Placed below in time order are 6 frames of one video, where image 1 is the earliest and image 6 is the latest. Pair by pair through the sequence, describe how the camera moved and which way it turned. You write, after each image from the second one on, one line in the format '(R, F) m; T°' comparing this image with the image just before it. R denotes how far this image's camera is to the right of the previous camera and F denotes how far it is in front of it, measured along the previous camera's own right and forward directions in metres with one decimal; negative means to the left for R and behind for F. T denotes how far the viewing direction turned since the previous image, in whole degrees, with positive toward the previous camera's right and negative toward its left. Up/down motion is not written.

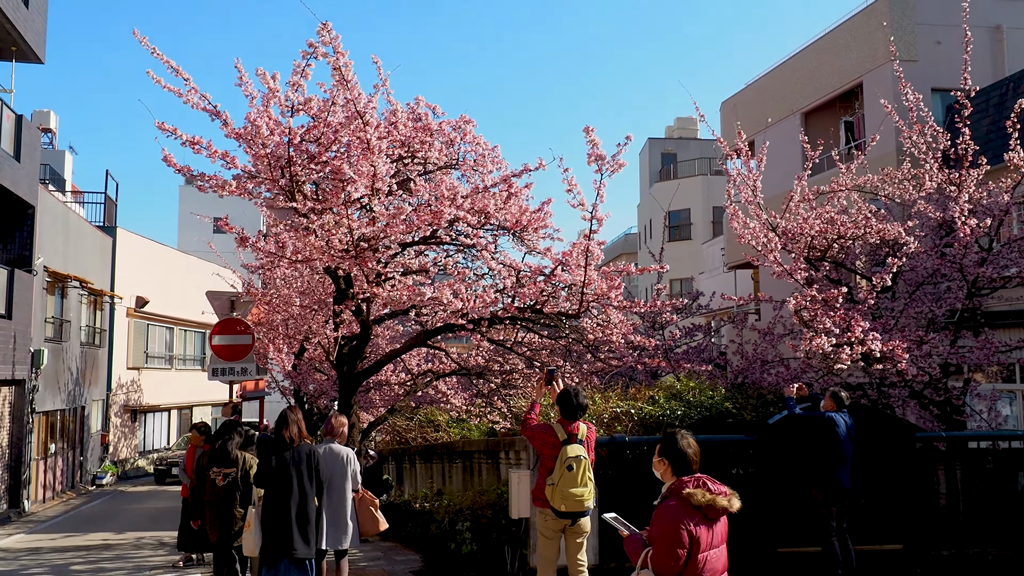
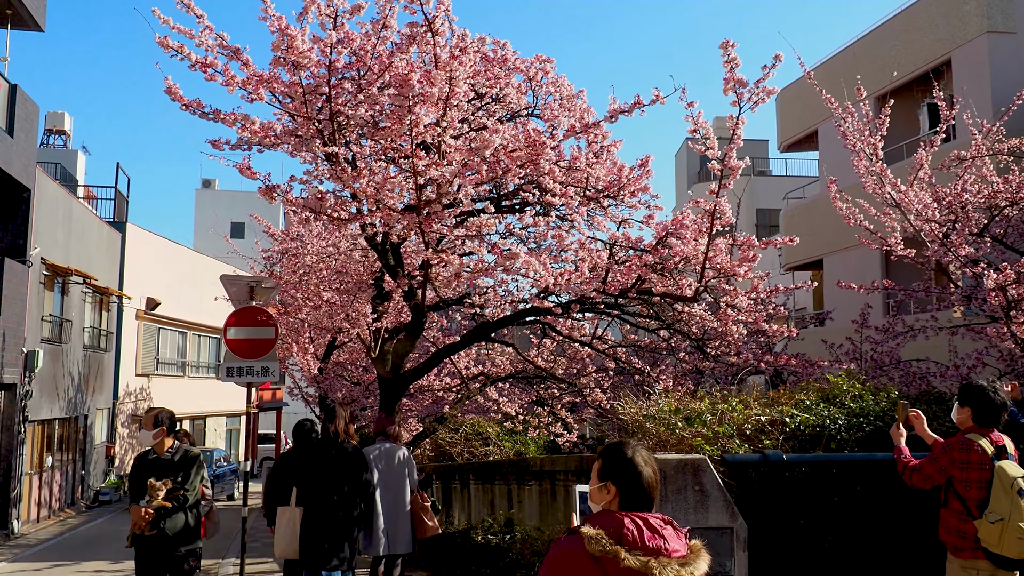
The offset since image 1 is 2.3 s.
(-0.6, +2.3) m; -1°
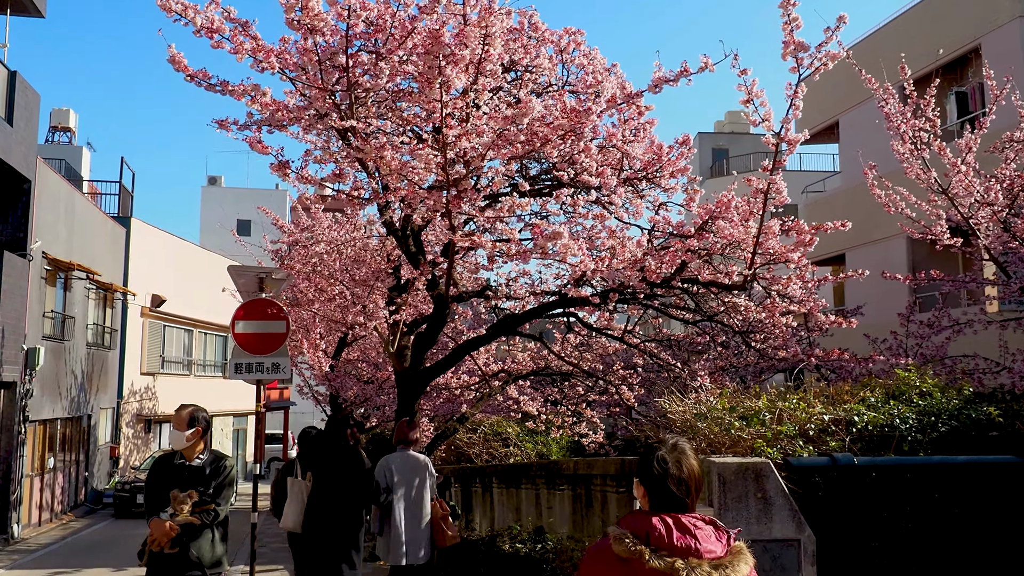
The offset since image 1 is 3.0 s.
(-0.2, +0.7) m; 0°
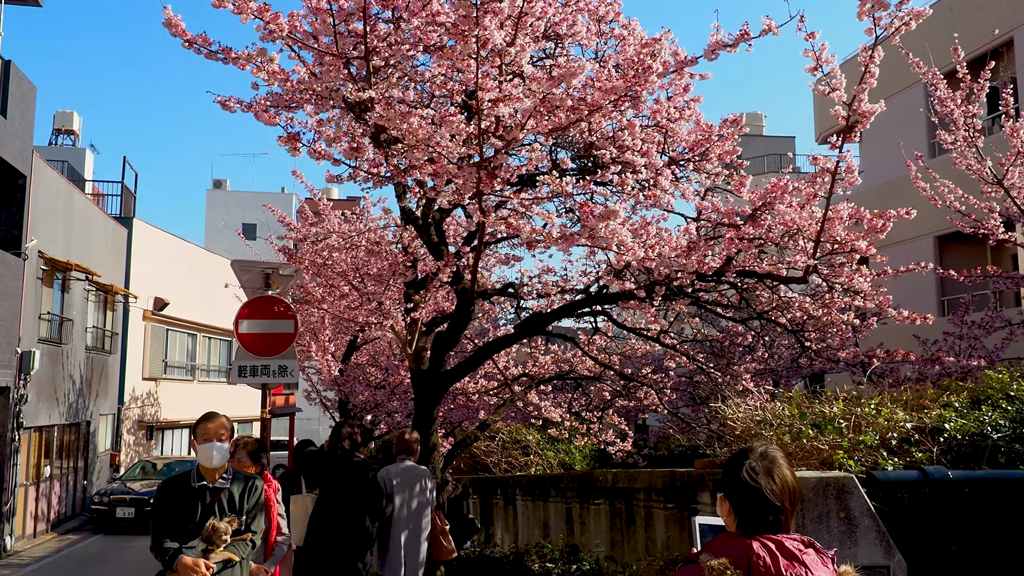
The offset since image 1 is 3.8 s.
(-0.2, +0.8) m; 0°
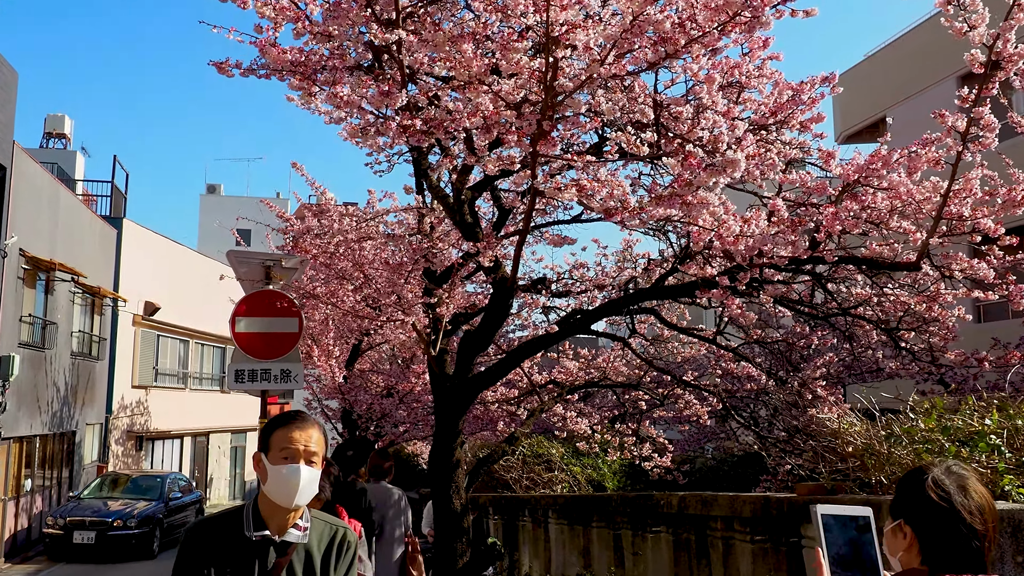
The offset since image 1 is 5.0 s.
(-0.3, +1.2) m; 0°
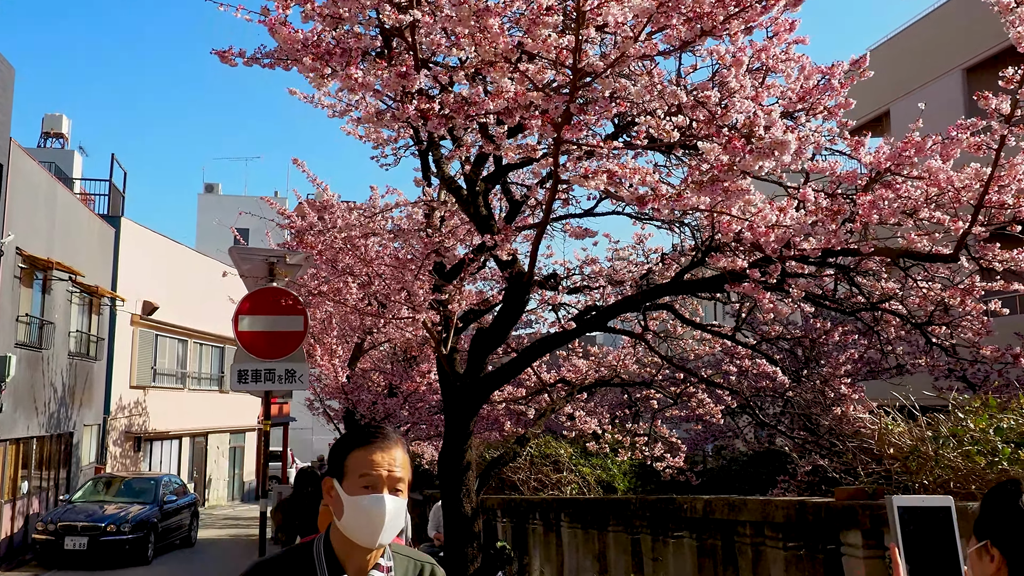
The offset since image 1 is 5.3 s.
(-0.1, +0.3) m; 0°
